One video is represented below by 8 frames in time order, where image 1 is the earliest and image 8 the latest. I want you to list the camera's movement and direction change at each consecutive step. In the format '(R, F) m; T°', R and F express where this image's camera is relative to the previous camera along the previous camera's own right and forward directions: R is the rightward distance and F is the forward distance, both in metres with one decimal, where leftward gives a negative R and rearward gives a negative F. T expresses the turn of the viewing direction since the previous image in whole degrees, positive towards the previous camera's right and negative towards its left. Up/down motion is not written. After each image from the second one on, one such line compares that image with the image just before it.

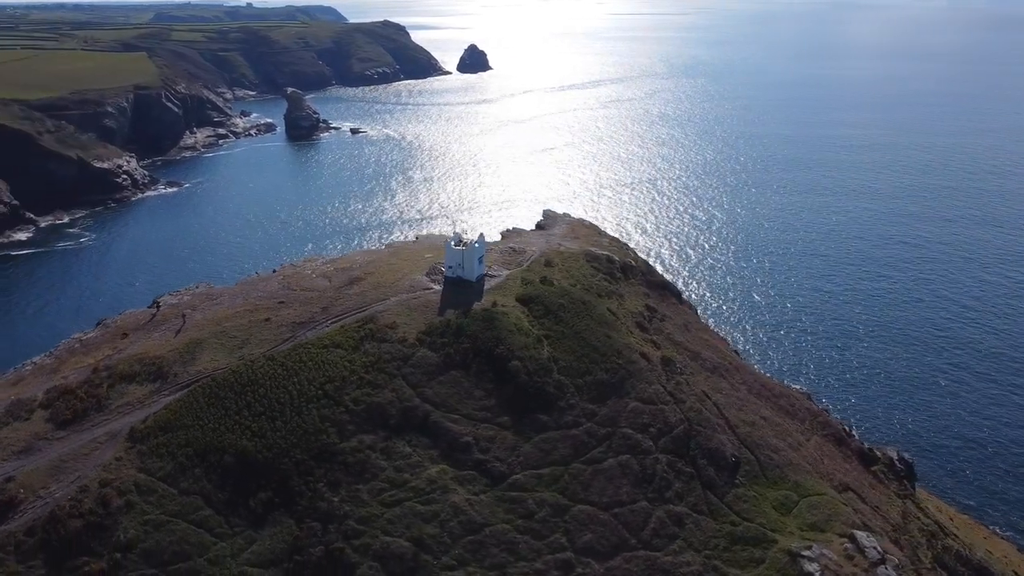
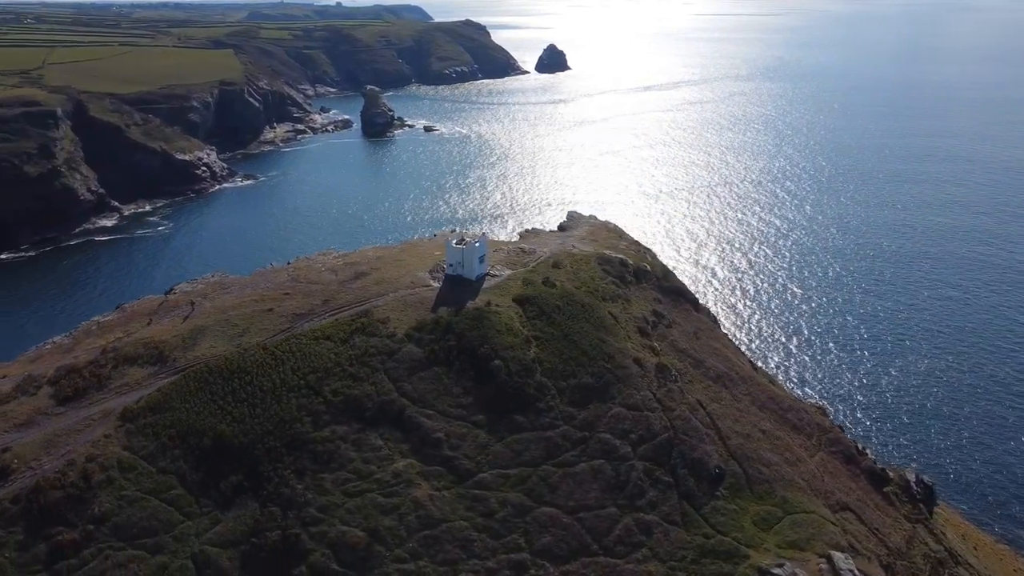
(+3.9, 0.0) m; -5°
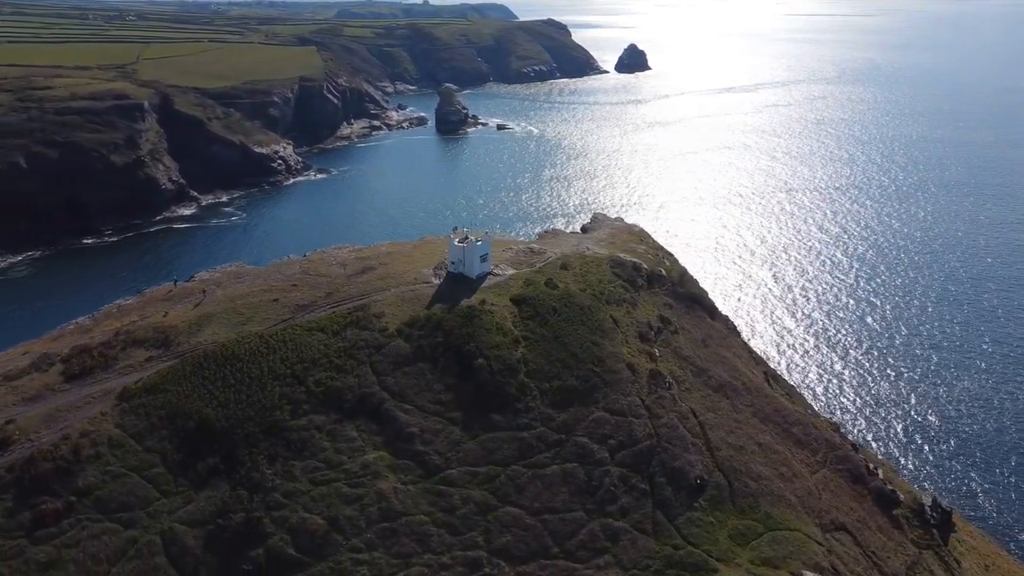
(+3.9, 0.0) m; -5°
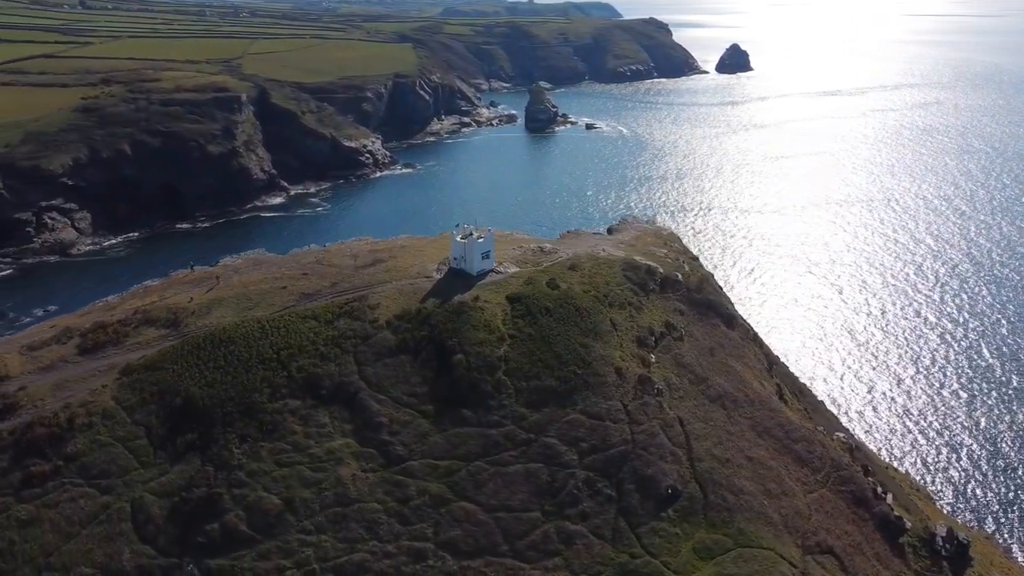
(+4.9, +0.1) m; -7°
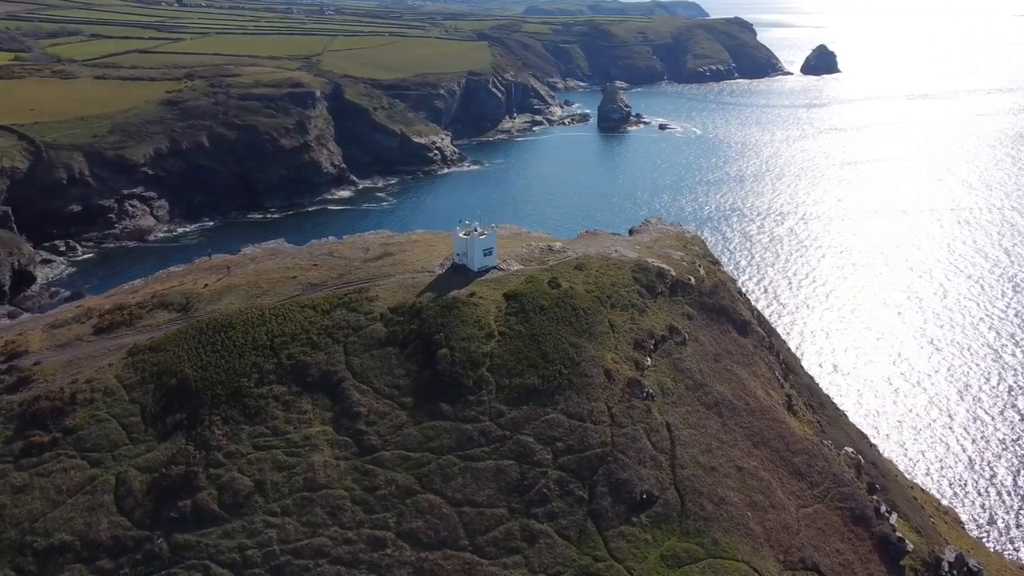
(+4.0, +0.1) m; -5°
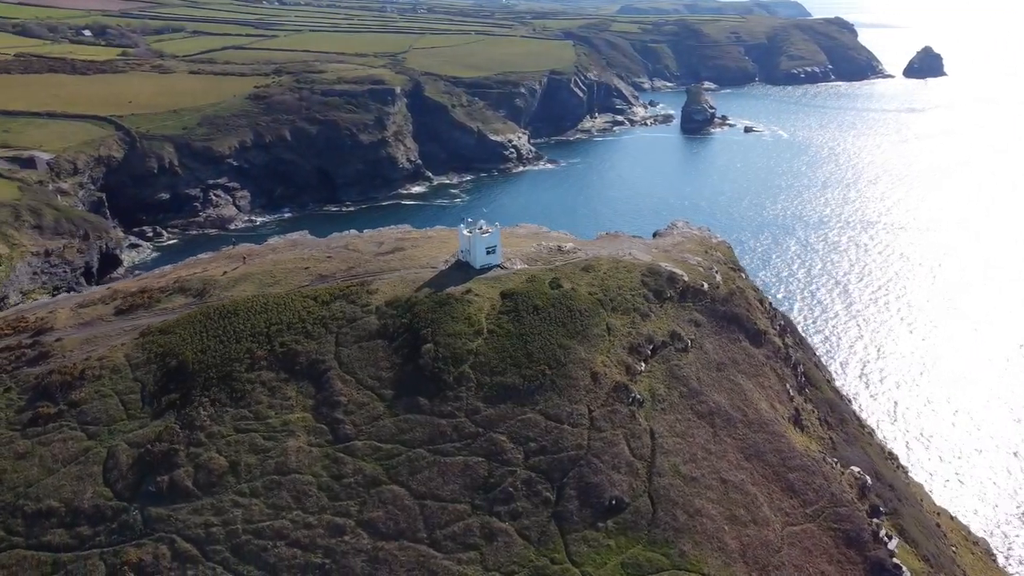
(+4.4, +0.1) m; -6°
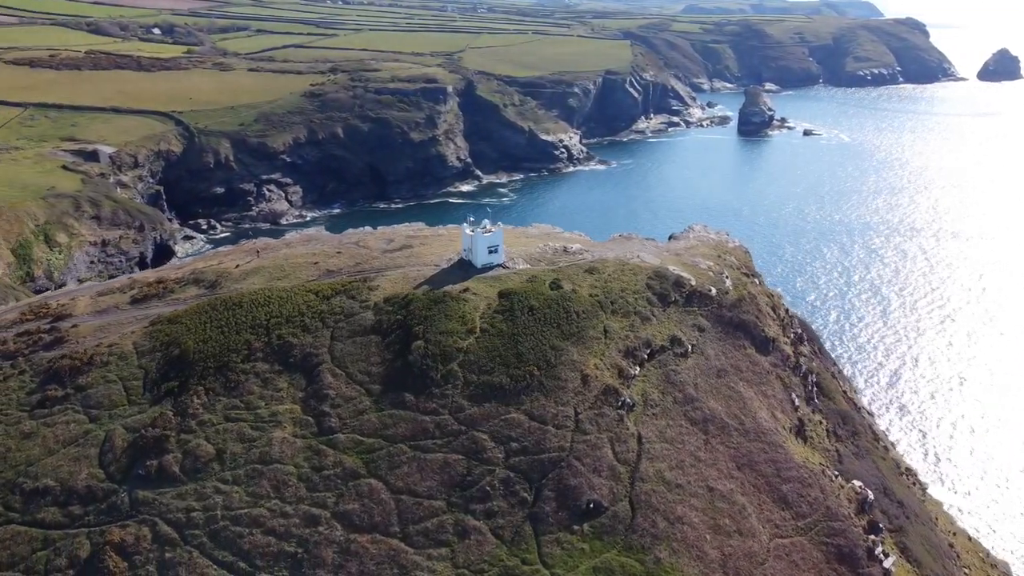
(+3.0, 0.0) m; -4°
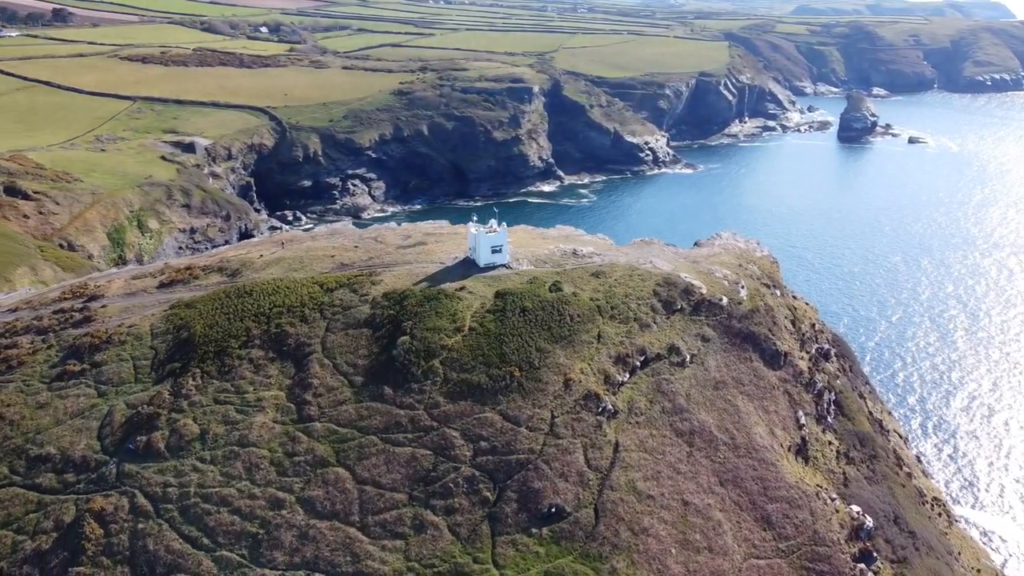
(+5.0, +0.2) m; -7°
